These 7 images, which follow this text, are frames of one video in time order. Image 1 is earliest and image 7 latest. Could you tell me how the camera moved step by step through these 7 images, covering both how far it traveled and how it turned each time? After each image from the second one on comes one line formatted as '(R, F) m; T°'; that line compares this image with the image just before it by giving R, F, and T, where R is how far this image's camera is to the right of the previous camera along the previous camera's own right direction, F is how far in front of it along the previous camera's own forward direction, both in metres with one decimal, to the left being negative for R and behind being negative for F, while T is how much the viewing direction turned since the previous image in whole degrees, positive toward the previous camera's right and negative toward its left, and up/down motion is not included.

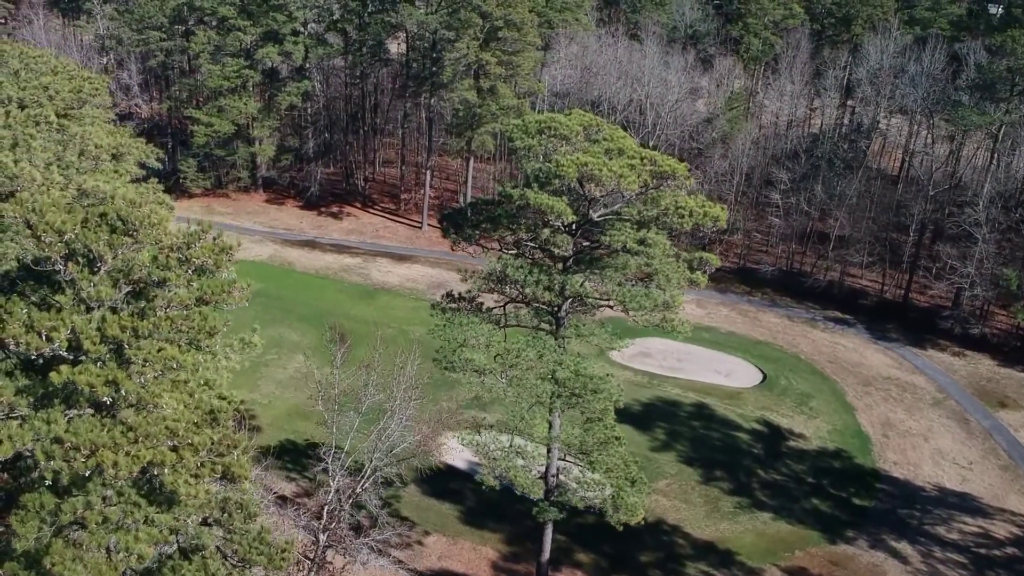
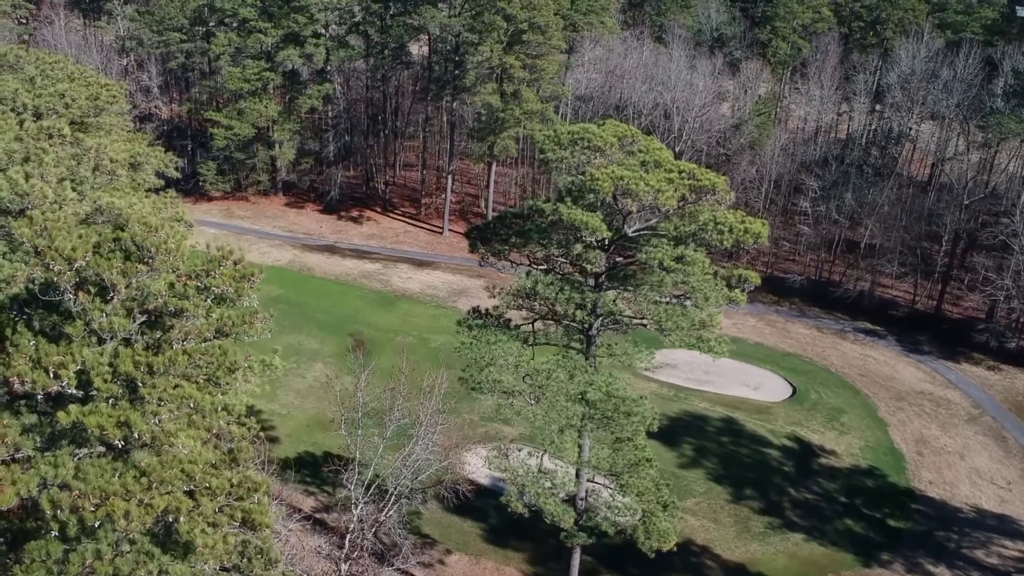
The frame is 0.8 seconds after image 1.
(-0.2, +0.6) m; -1°
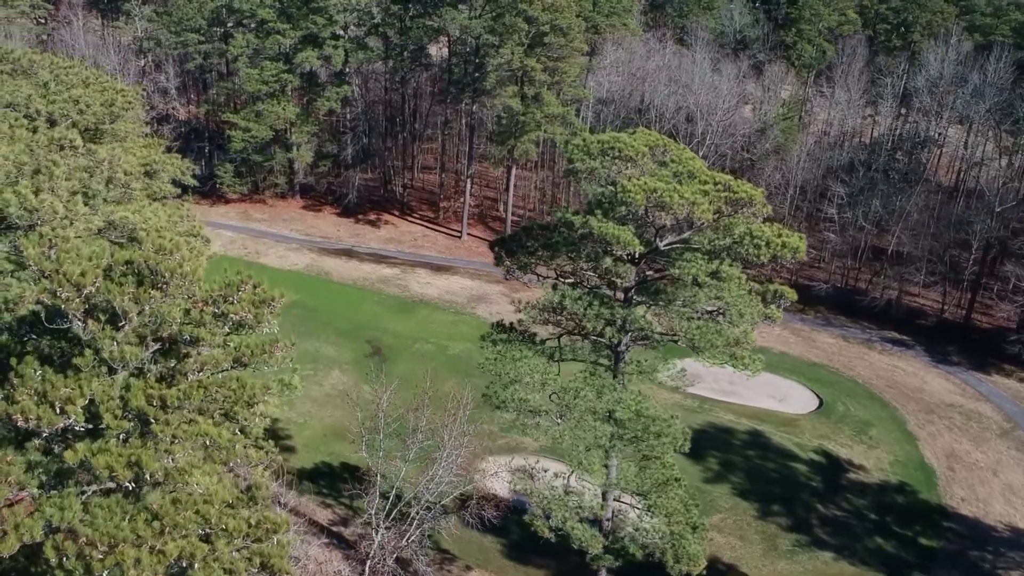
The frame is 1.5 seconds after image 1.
(-0.2, +0.5) m; -1°
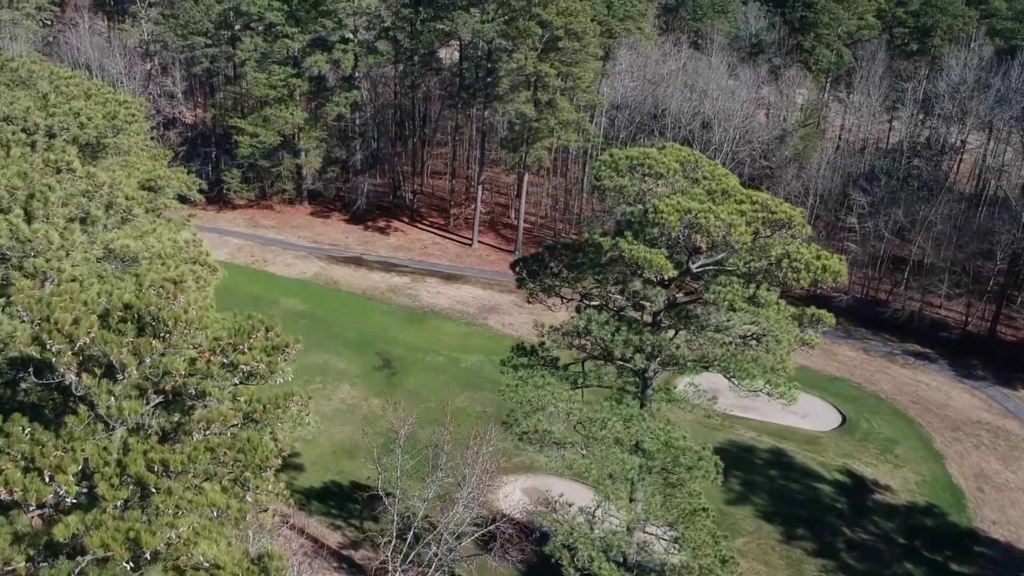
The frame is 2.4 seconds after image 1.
(-0.2, +0.7) m; 0°
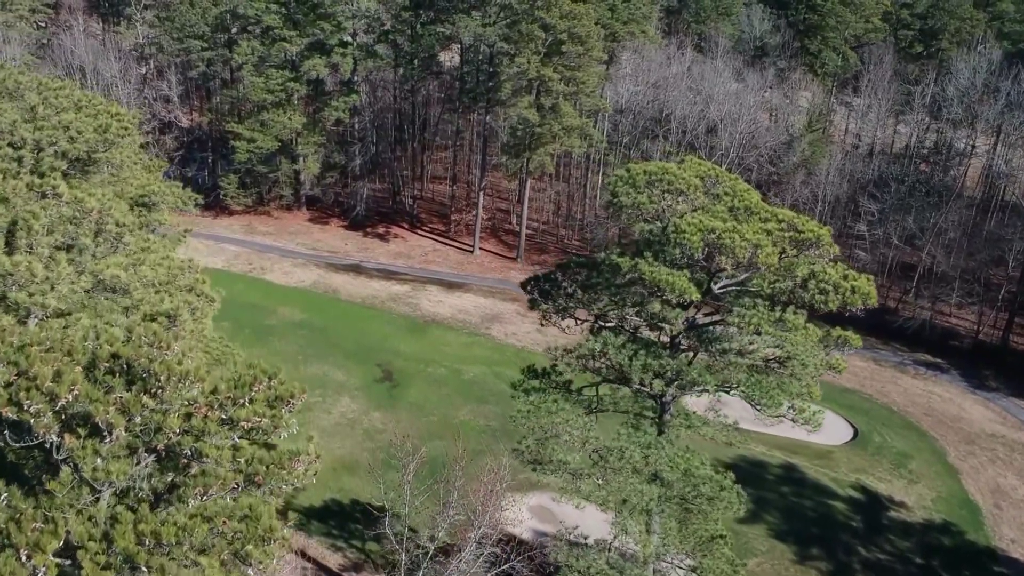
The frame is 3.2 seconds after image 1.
(-0.2, +0.6) m; 0°
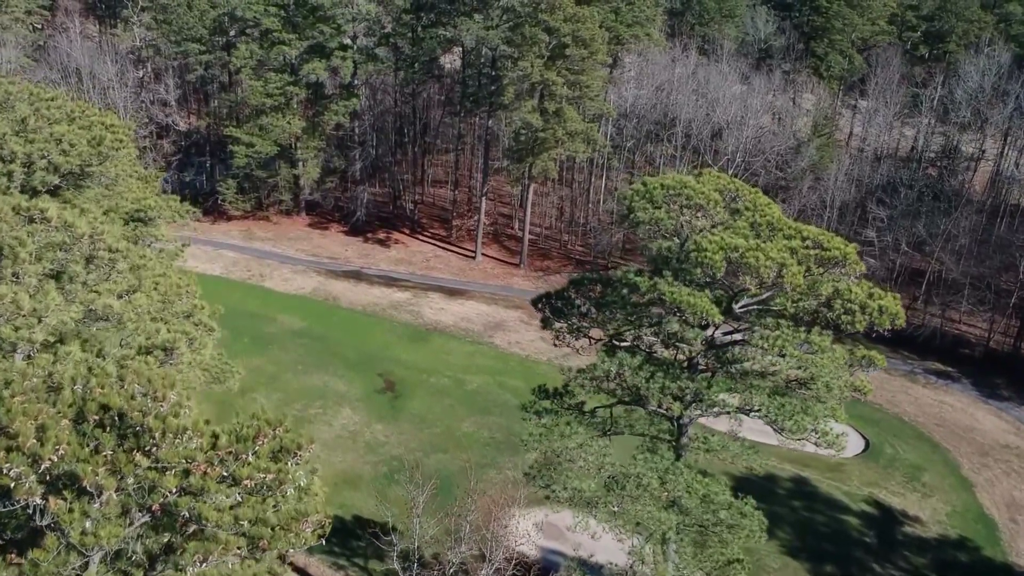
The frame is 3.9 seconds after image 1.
(-0.2, +0.5) m; 0°
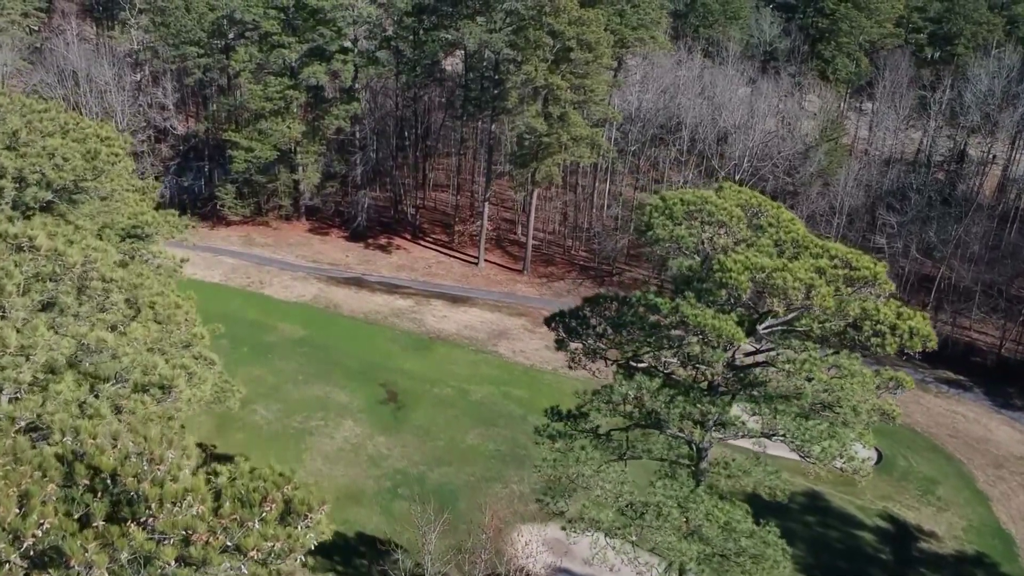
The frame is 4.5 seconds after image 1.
(-0.2, +0.5) m; 0°
